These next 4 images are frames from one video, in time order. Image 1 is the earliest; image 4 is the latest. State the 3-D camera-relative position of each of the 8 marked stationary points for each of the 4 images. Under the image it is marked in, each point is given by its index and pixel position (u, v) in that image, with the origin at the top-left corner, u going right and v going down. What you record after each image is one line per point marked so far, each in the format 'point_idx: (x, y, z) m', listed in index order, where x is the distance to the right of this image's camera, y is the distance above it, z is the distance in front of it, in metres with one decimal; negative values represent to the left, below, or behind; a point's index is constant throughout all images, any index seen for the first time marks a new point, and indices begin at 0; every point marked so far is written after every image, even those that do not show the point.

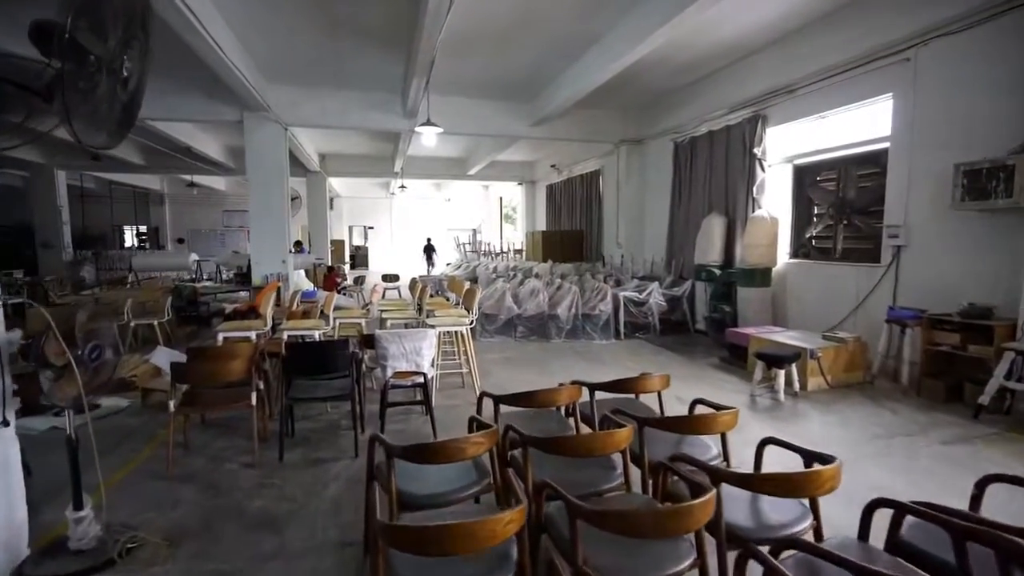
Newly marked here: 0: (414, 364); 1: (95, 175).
0: (-0.6, -0.4, +3.0) m
1: (-10.4, +2.8, +13.0) m
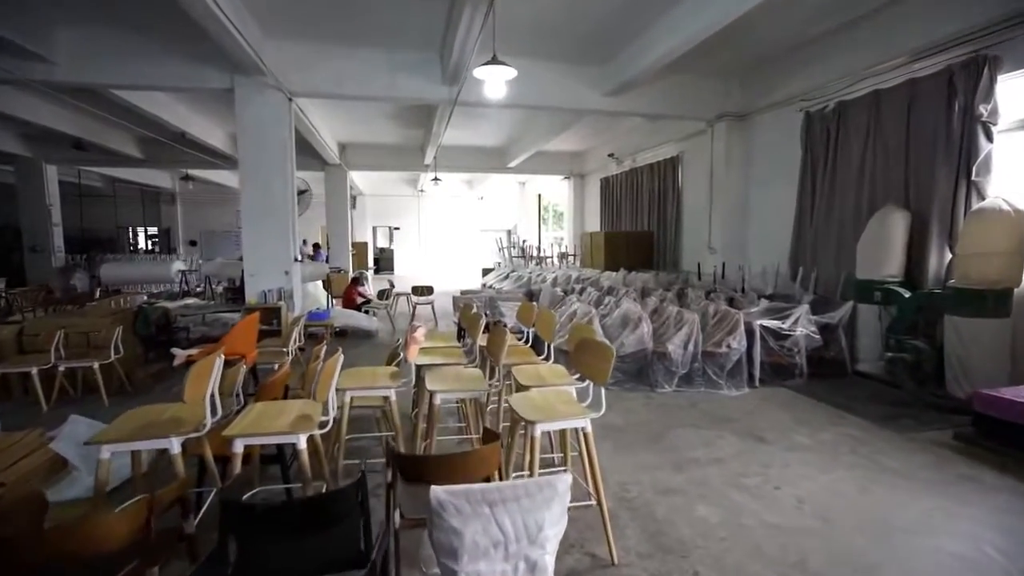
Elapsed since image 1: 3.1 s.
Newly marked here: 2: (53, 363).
0: (0.0, -0.6, +1.2) m
1: (-9.4, +2.6, +11.7) m
2: (-3.3, -0.5, +3.7) m
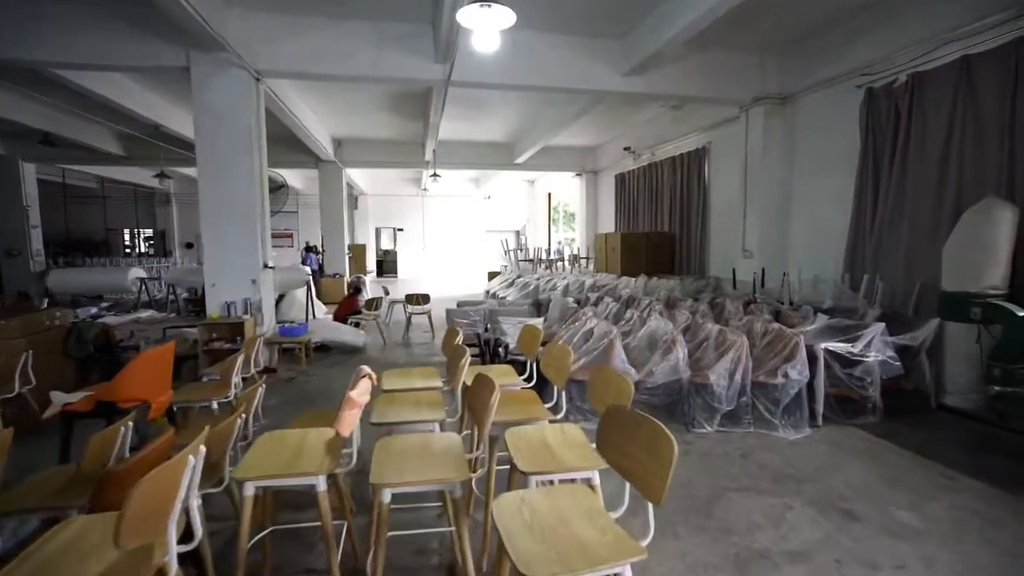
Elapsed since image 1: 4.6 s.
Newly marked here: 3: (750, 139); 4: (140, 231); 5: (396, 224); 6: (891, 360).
0: (0.0, -0.7, +0.4) m
1: (-9.2, +2.5, +11.0) m
2: (-3.3, -0.6, +3.0) m
3: (+2.6, +1.6, +5.7) m
4: (-9.6, +1.4, +13.1) m
5: (-3.5, +1.9, +15.5) m
6: (+2.5, -0.5, +3.4) m
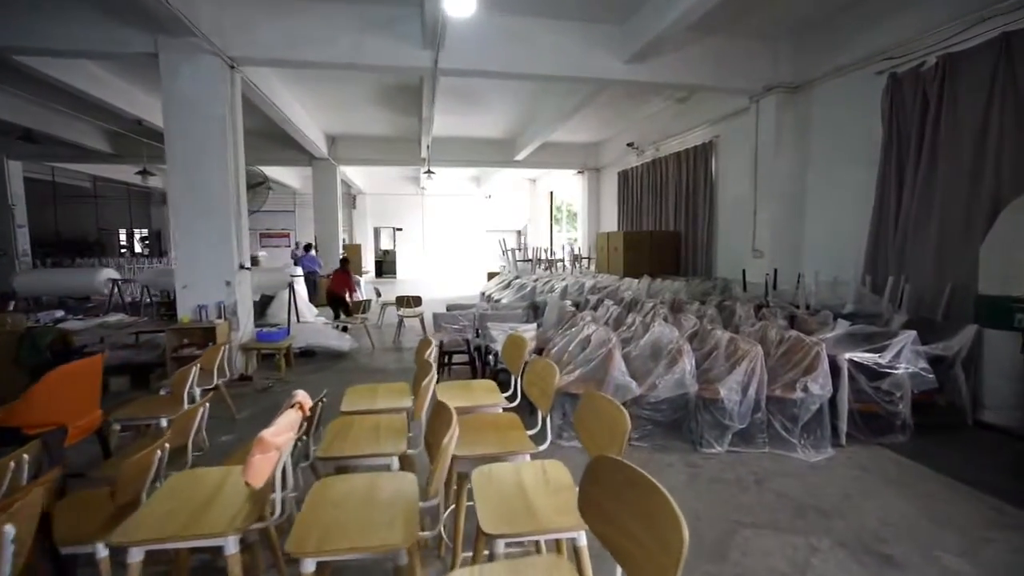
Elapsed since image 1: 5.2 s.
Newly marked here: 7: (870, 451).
0: (-0.1, -0.8, +0.1) m
1: (-9.2, +2.5, +10.8) m
2: (-3.4, -0.7, +2.6) m
3: (+2.6, +1.6, +5.4) m
4: (-9.5, +1.4, +12.9) m
5: (-3.5, +1.9, +15.2) m
6: (+2.4, -0.5, +3.1) m
7: (+2.1, -0.9, +3.0) m
